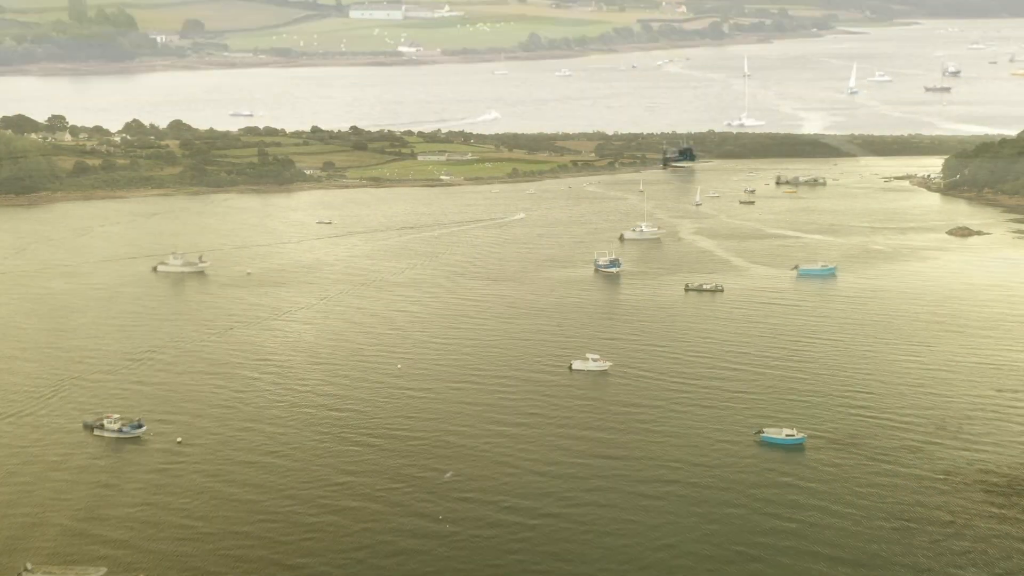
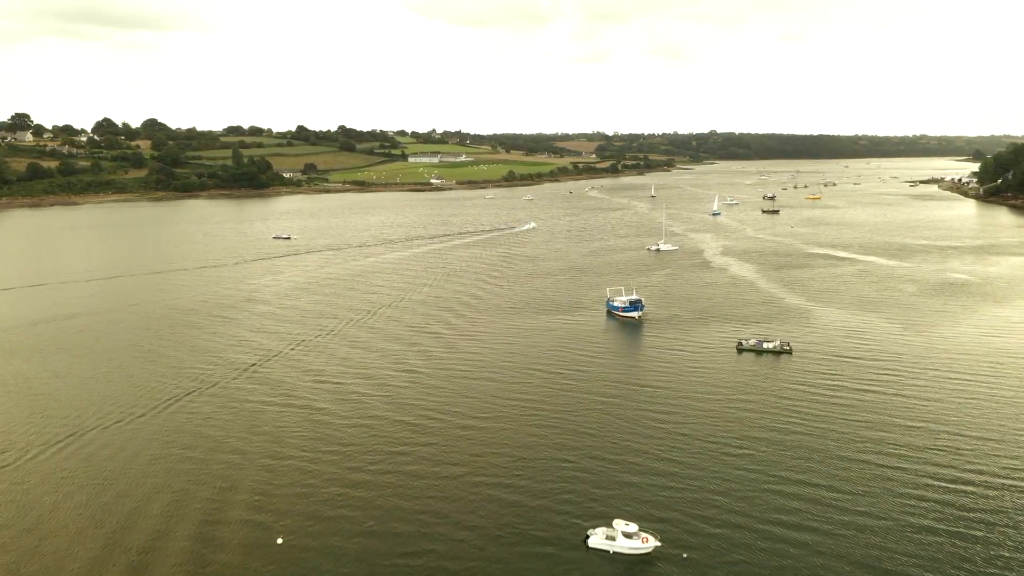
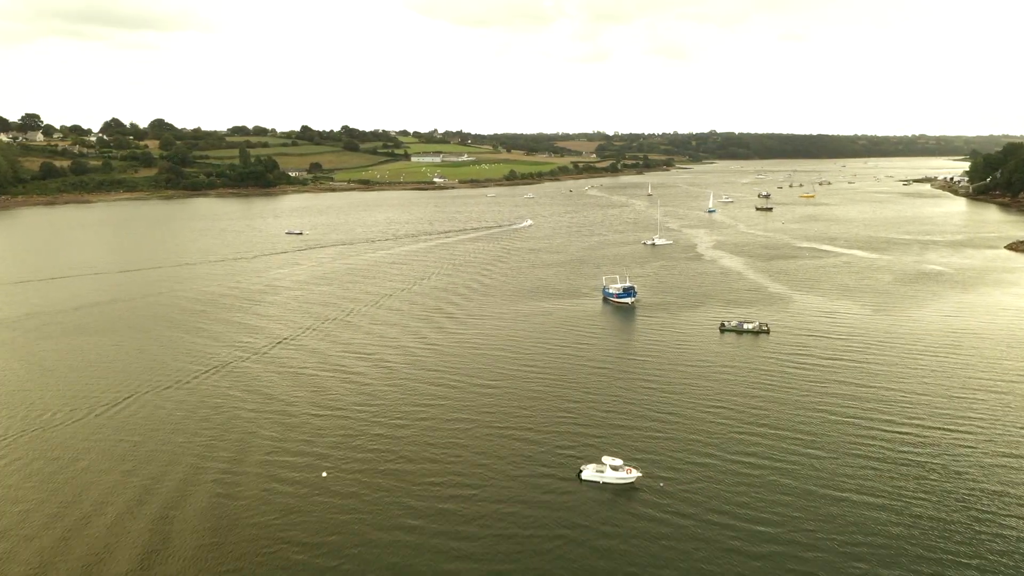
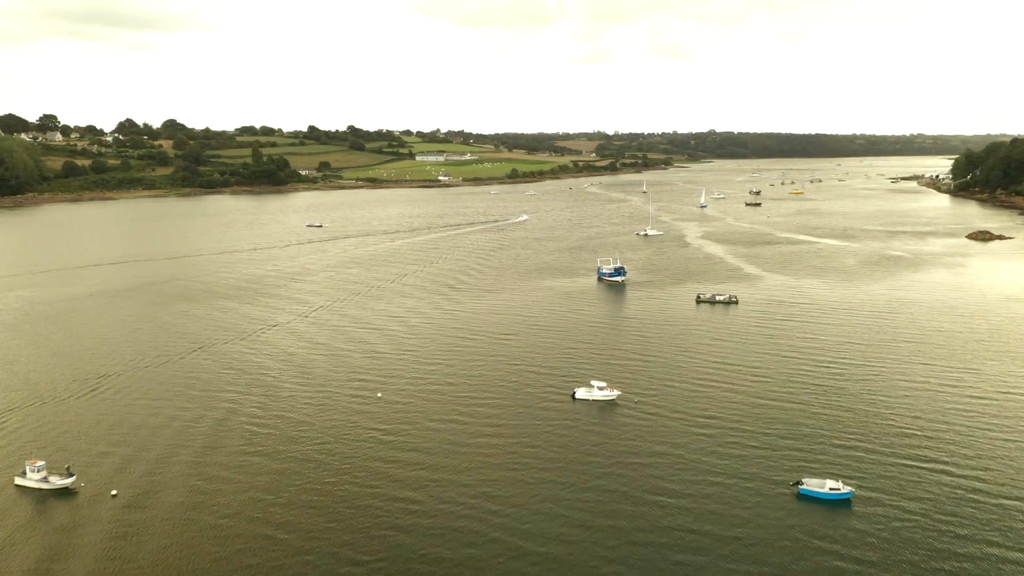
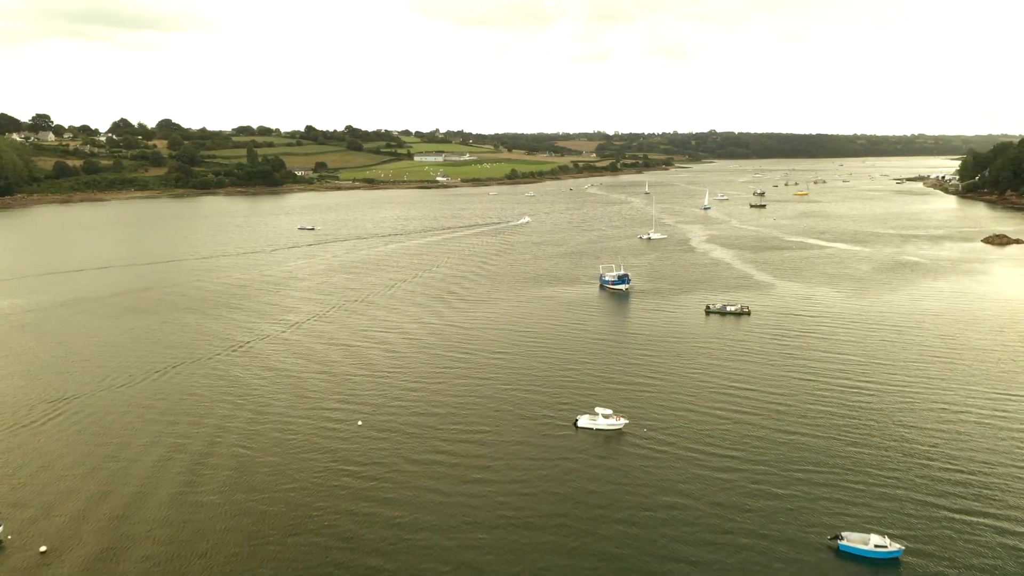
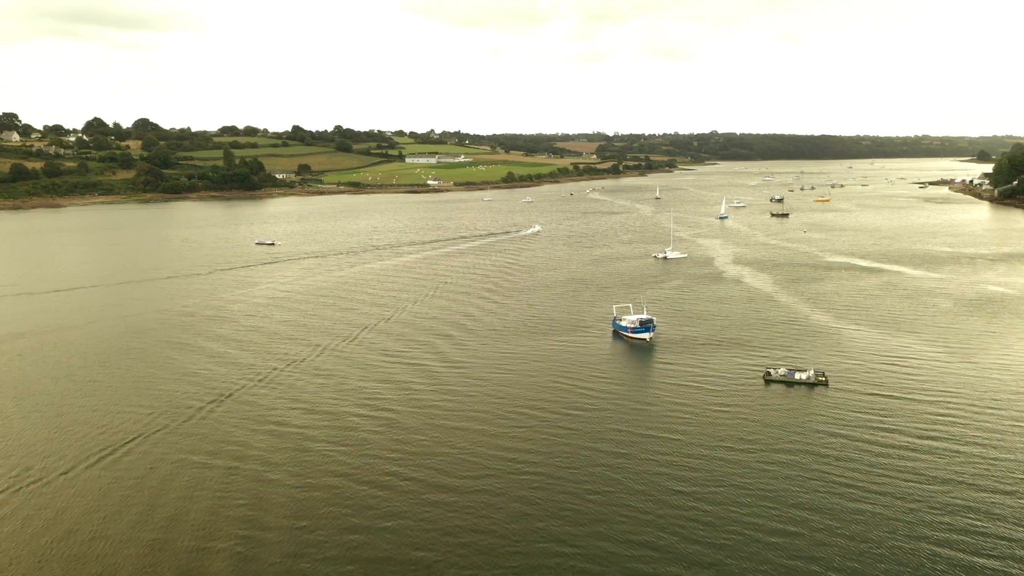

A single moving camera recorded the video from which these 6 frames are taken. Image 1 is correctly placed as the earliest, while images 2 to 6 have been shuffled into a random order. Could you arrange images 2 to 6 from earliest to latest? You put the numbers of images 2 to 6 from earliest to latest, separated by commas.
4, 5, 3, 2, 6
